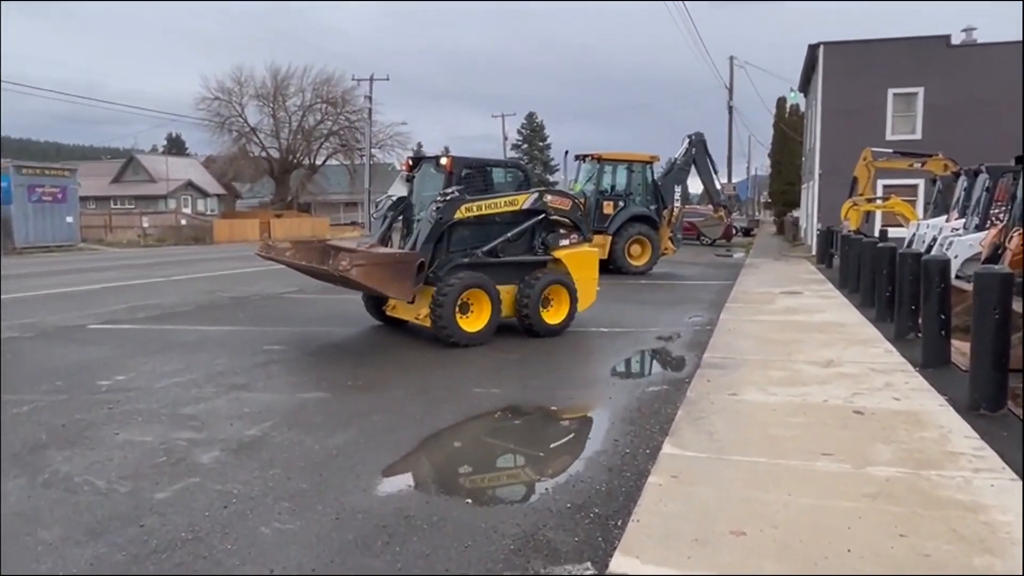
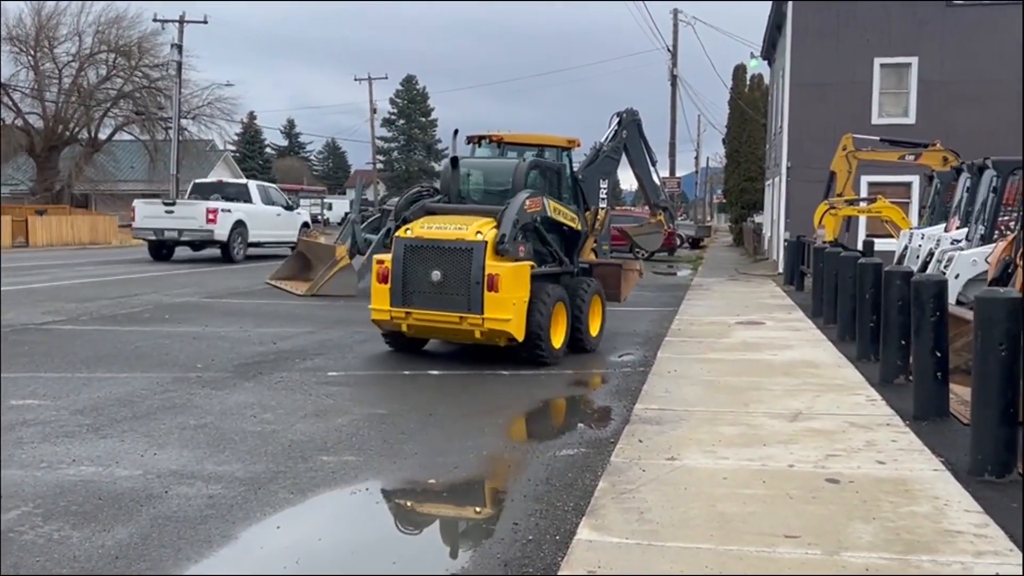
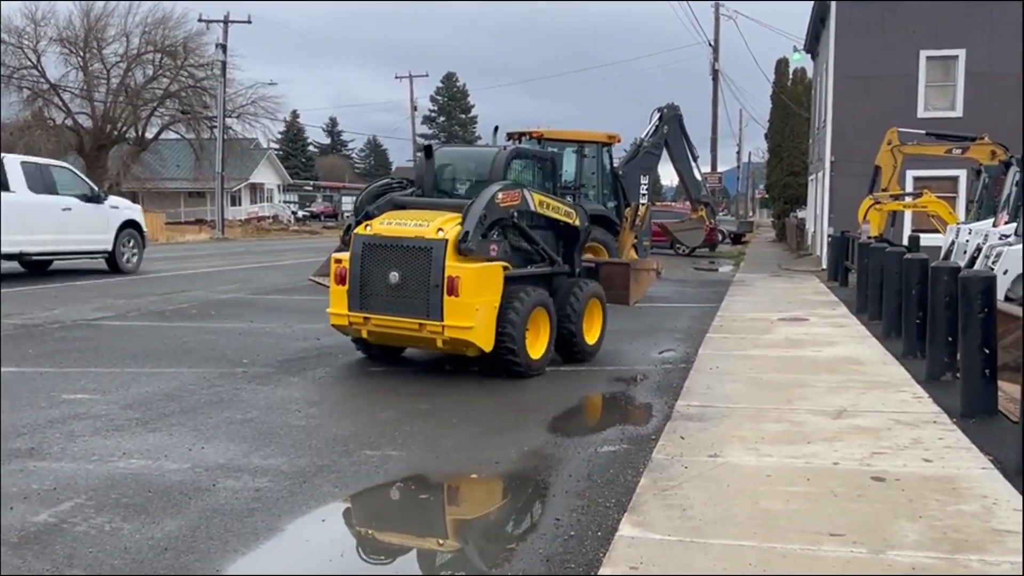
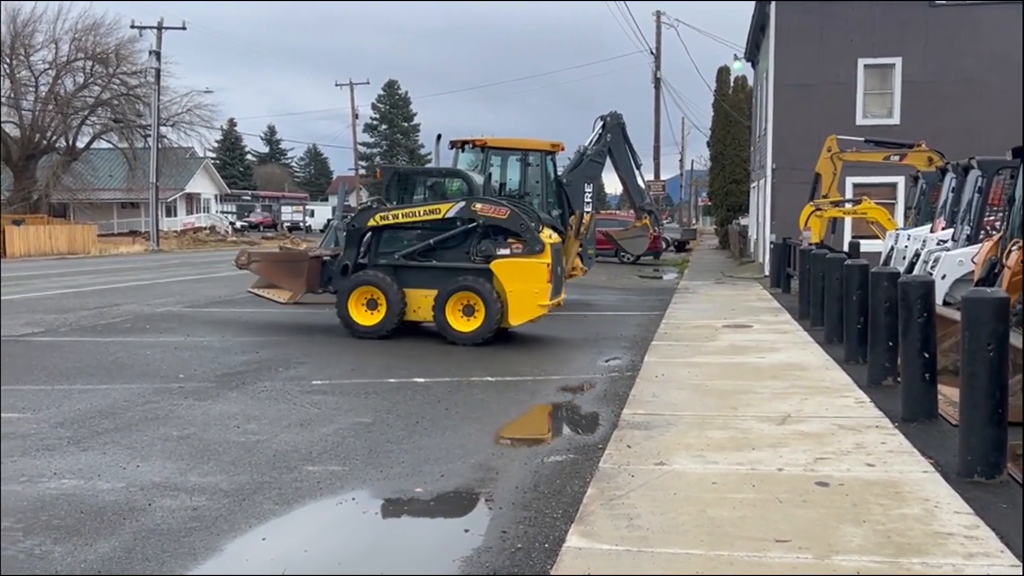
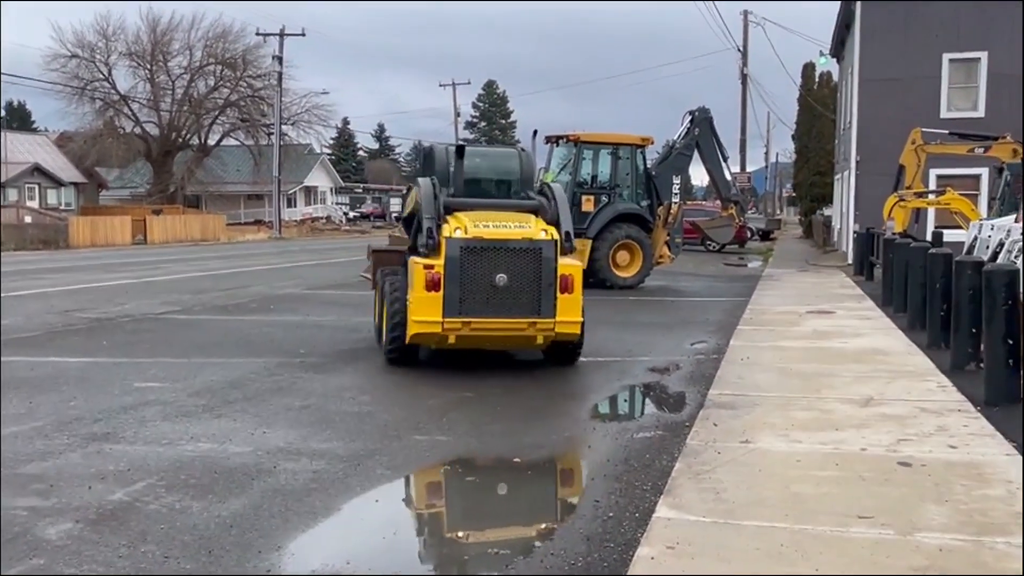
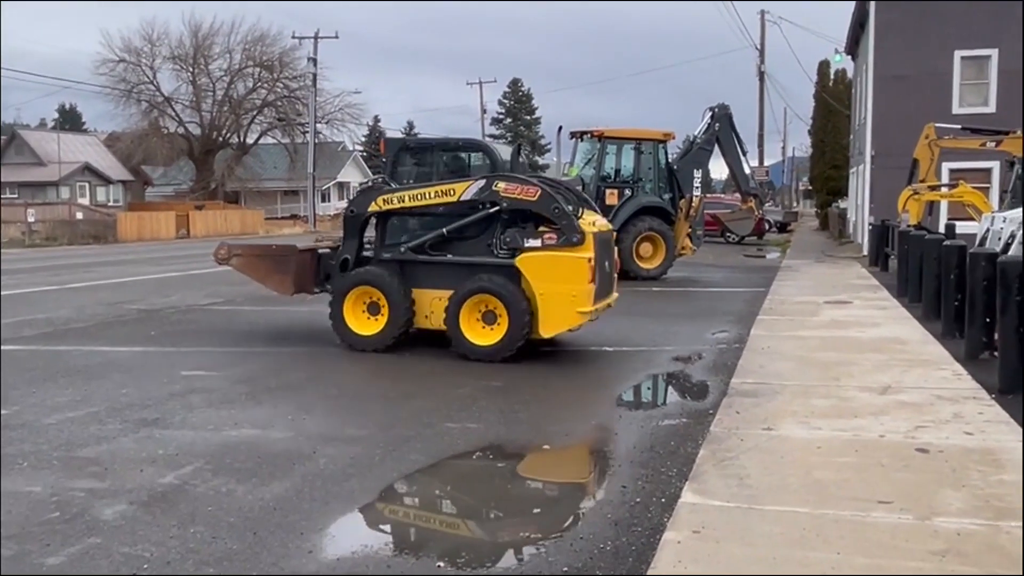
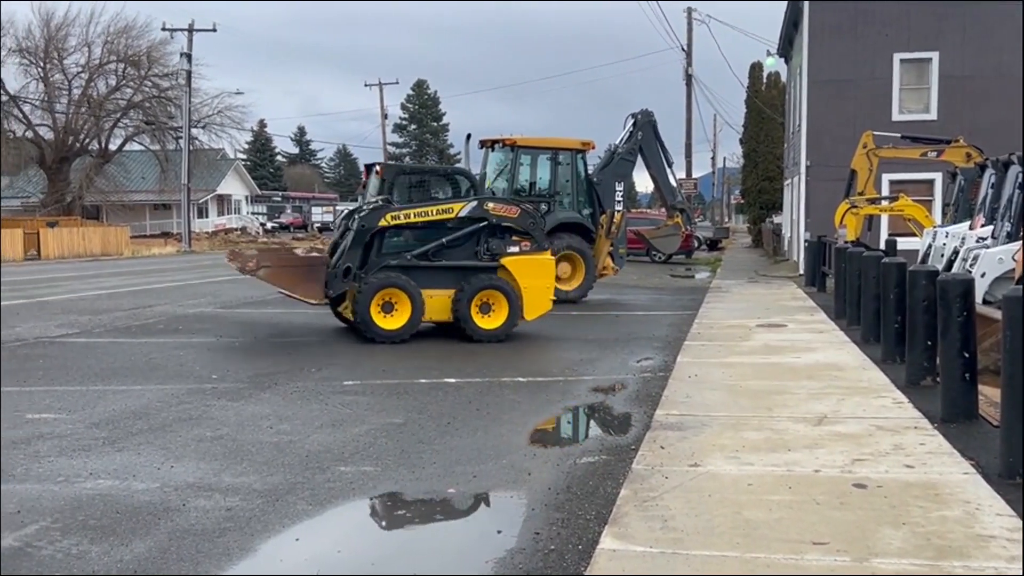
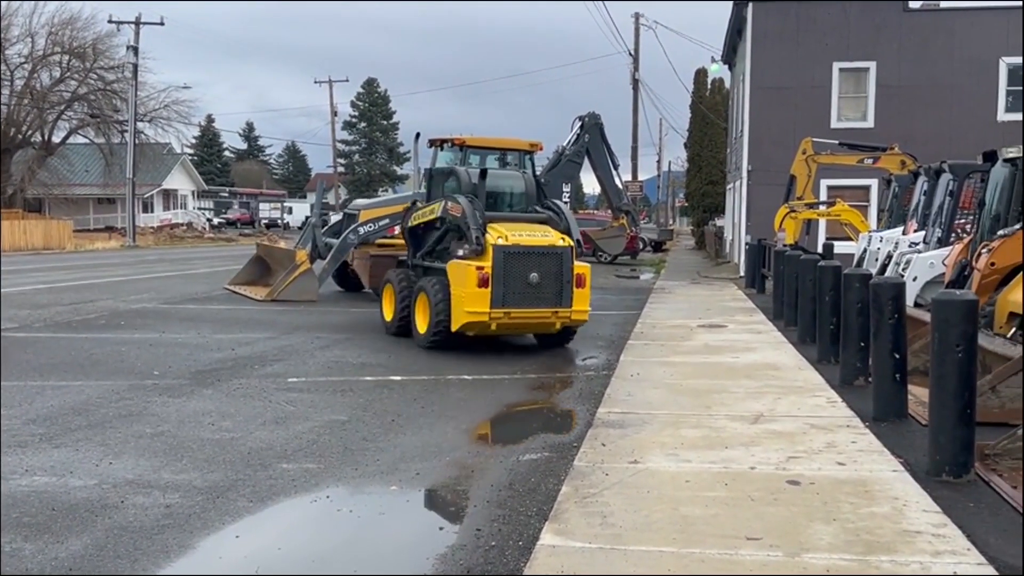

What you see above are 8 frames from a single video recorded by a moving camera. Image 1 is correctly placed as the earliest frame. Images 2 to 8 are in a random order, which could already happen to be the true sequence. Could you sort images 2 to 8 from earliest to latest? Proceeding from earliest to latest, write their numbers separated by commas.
6, 5, 3, 2, 8, 4, 7
